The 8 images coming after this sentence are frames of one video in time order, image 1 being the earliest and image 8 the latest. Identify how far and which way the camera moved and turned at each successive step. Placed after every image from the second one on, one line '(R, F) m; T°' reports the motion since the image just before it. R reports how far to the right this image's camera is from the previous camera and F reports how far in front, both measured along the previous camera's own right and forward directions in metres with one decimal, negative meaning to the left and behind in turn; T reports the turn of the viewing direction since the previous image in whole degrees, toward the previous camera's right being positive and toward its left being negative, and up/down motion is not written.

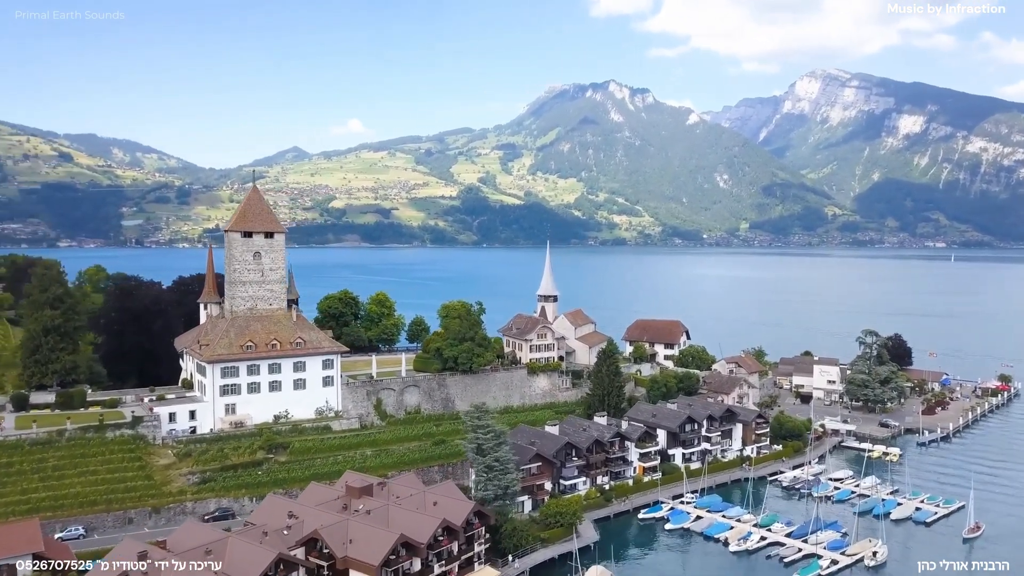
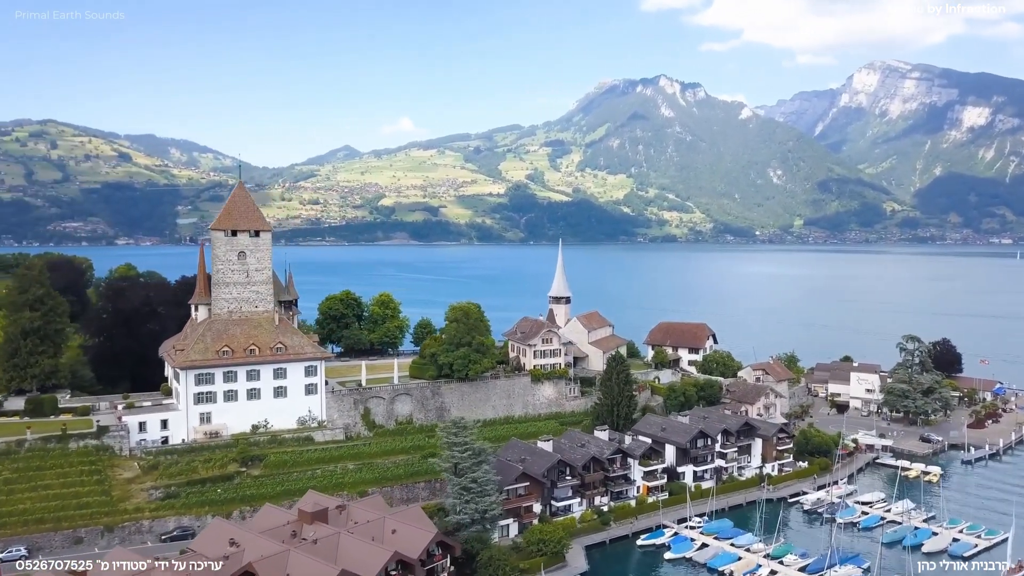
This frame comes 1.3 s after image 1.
(+3.3, +4.0) m; -4°
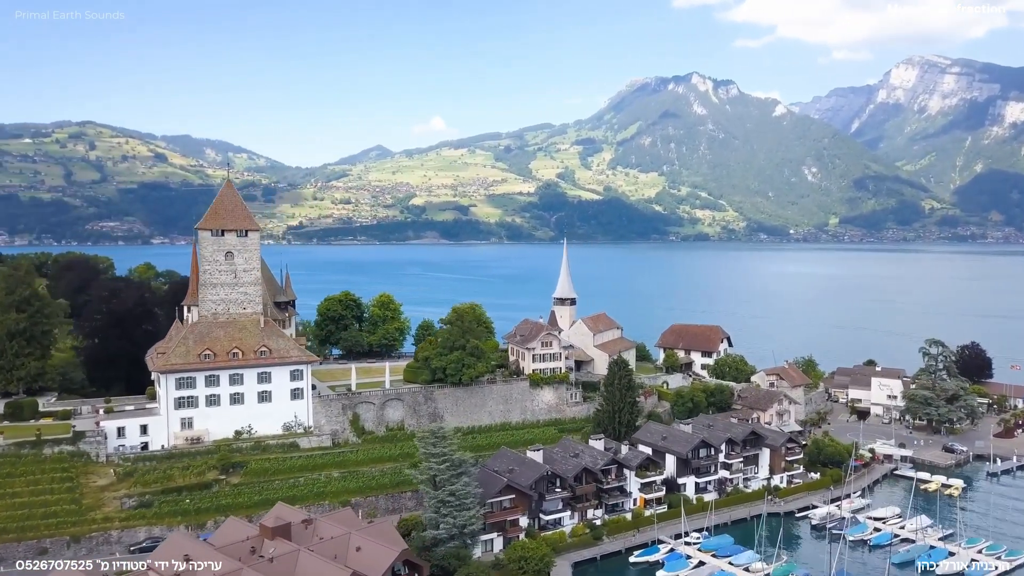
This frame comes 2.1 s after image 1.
(+2.3, +2.1) m; -2°
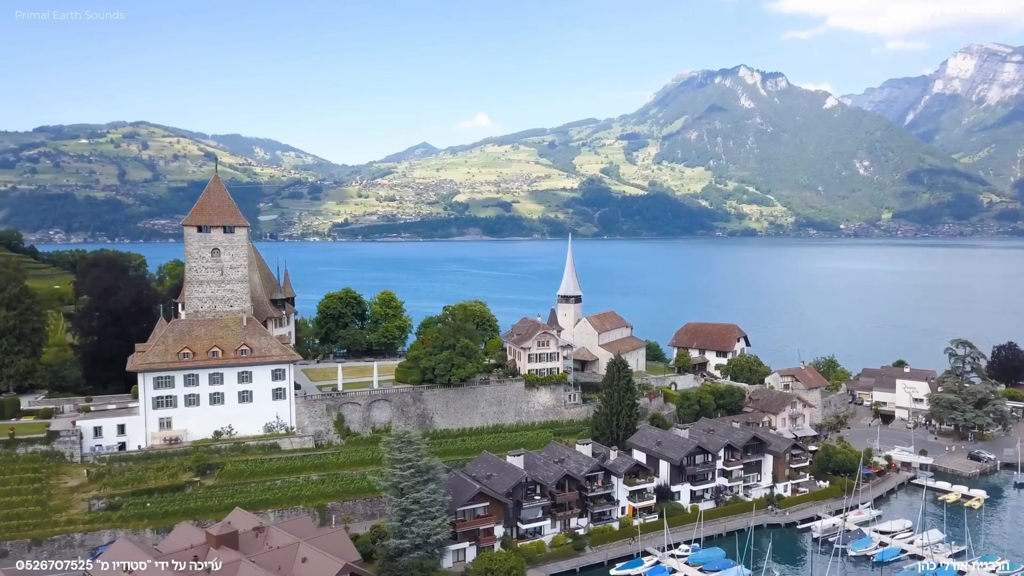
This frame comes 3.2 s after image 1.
(+3.3, +2.0) m; -3°
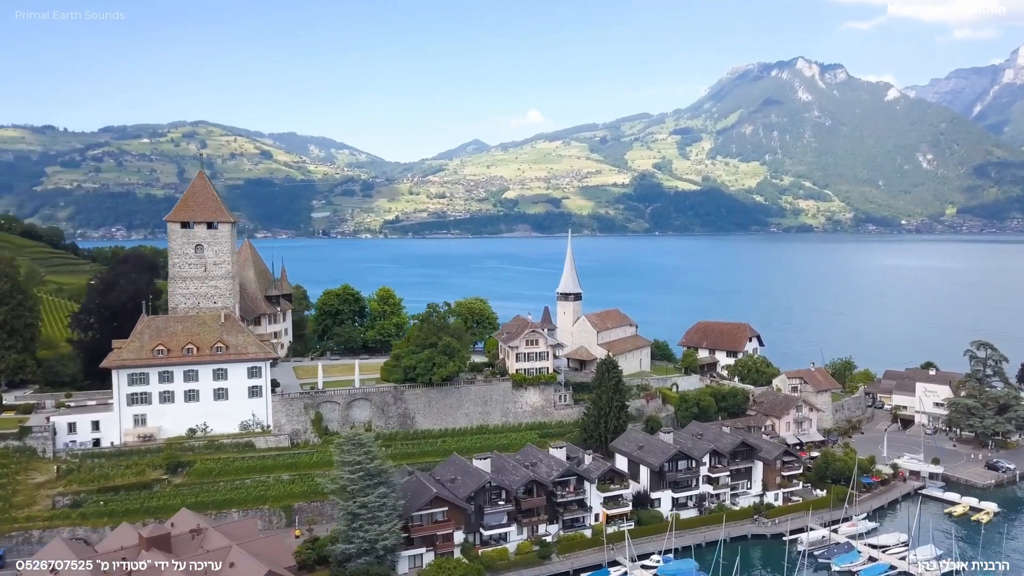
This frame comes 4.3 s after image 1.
(+4.1, +1.6) m; -4°
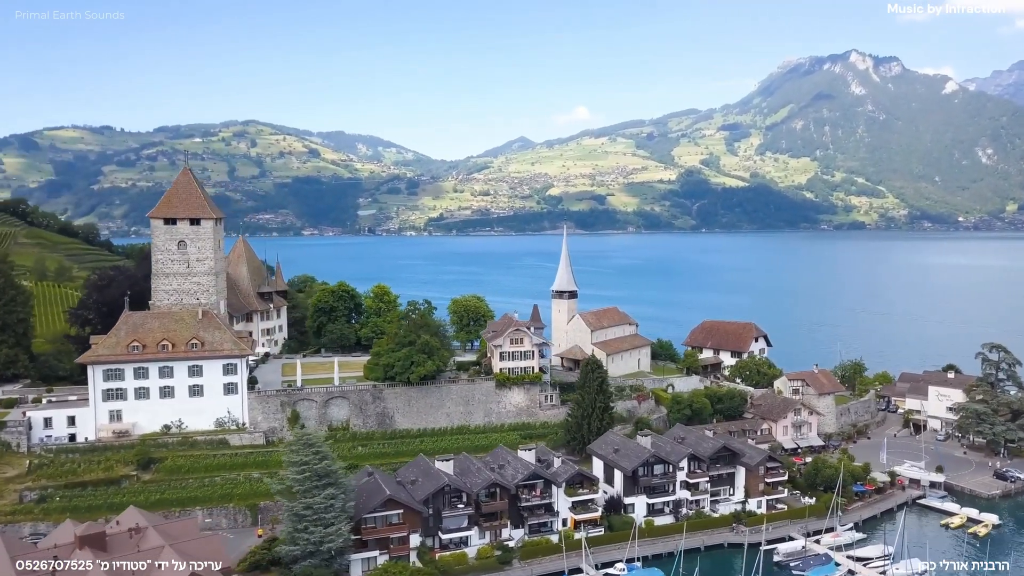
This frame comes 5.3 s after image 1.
(+3.9, +1.2) m; -3°
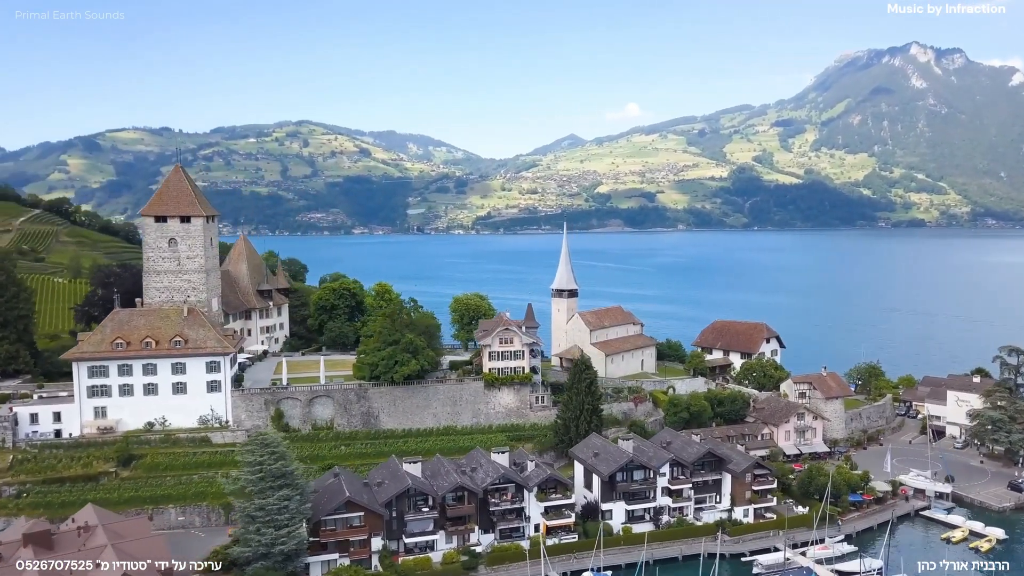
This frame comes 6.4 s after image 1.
(+3.7, +1.2) m; -4°
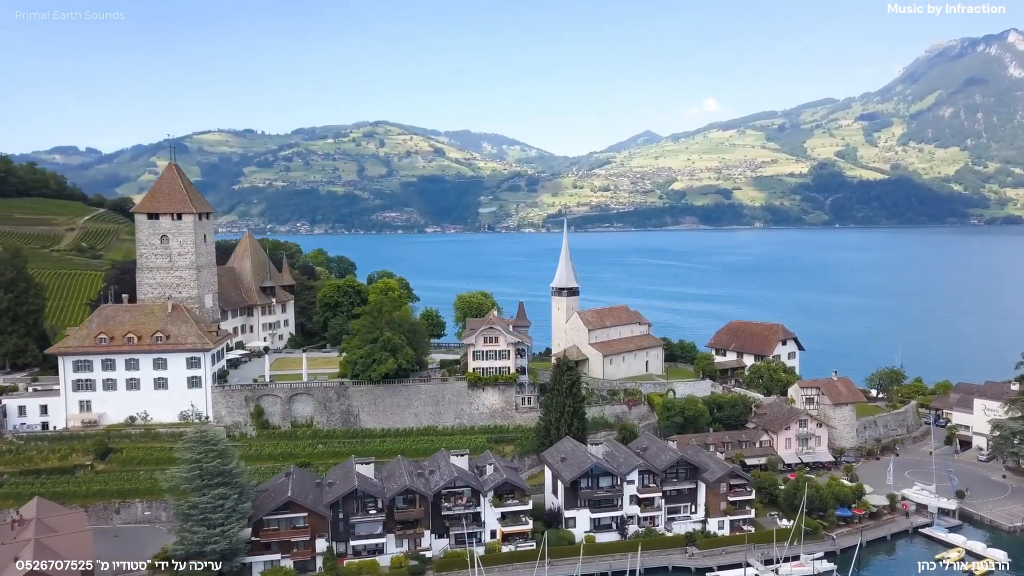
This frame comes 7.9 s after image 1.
(+5.4, +1.6) m; -5°
